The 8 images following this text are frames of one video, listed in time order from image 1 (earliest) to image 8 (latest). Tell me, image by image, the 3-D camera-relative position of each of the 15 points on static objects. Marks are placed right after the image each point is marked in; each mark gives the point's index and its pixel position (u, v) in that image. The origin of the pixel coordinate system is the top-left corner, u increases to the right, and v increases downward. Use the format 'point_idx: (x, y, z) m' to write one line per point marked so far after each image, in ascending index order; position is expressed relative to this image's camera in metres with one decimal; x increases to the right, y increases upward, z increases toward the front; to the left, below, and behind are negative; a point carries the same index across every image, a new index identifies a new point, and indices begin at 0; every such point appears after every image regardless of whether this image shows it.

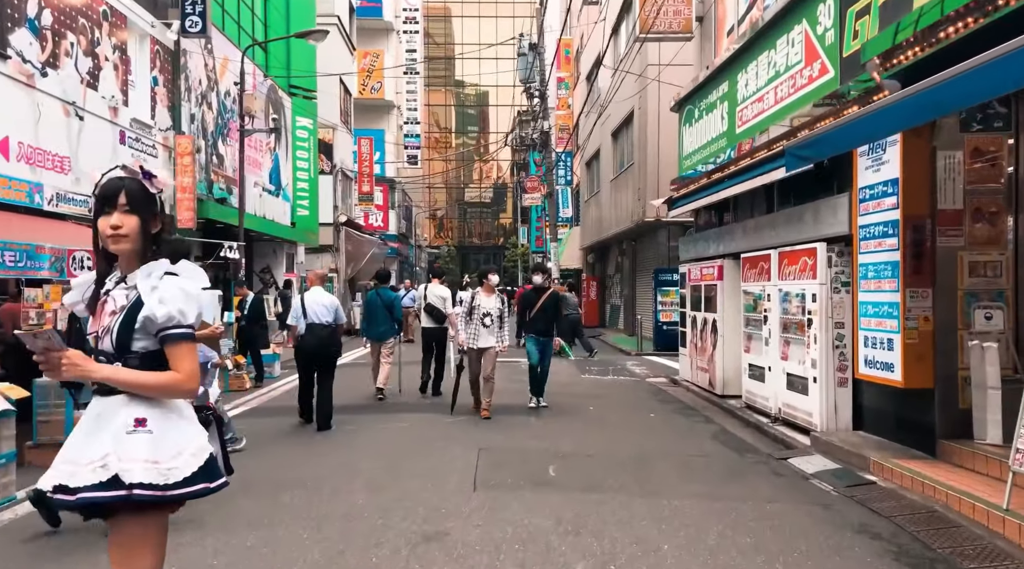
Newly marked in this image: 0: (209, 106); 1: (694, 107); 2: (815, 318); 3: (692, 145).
0: (-6.1, +3.6, +17.1) m
1: (+2.8, +2.8, +13.4) m
2: (+3.0, -0.3, +8.6) m
3: (+2.8, +2.2, +13.5) m
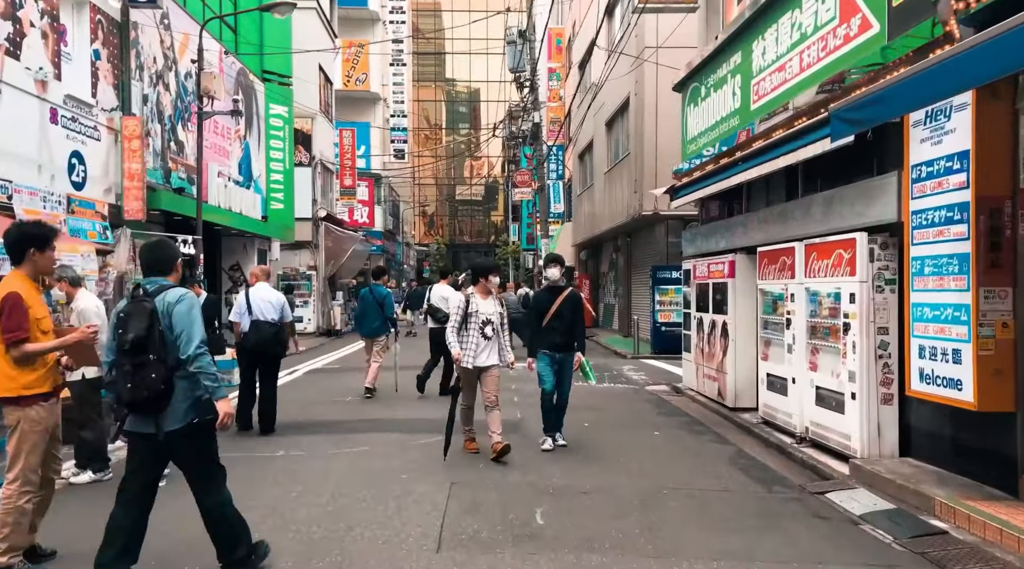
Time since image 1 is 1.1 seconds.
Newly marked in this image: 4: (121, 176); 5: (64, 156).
0: (-6.4, +3.6, +15.6) m
1: (+2.6, +2.8, +11.9) m
2: (+2.9, -0.3, +7.2) m
3: (+2.6, +2.2, +12.1) m
4: (-6.1, +1.7, +13.3) m
5: (-6.1, +1.7, +11.6) m
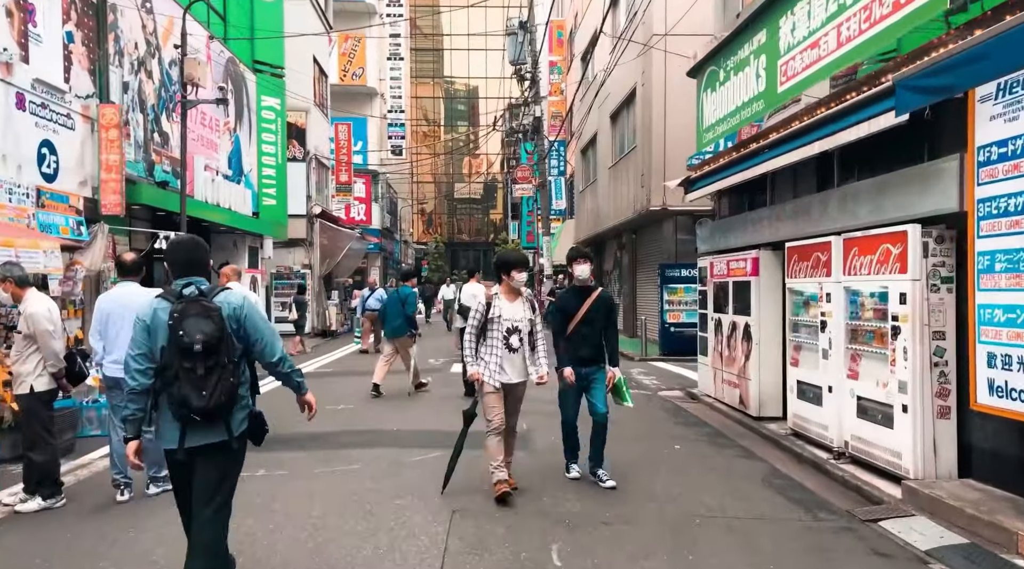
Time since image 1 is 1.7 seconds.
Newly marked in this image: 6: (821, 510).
0: (-6.3, +3.6, +14.8) m
1: (+2.7, +2.8, +11.1) m
2: (+2.9, -0.3, +6.4) m
3: (+2.7, +2.3, +11.3) m
4: (-6.1, +1.7, +12.5) m
5: (-6.1, +1.7, +10.8) m
6: (+2.2, -1.6, +6.0) m
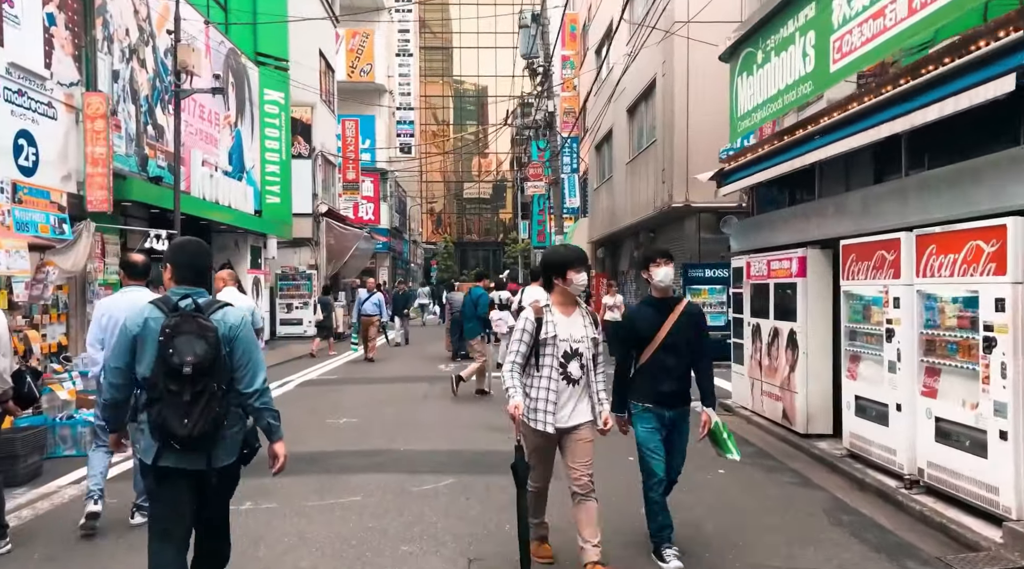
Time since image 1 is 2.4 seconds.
0: (-6.1, +3.6, +13.9) m
1: (+2.9, +2.8, +10.1) m
2: (+3.1, -0.3, +5.4) m
3: (+2.9, +2.2, +10.3) m
4: (-5.8, +1.7, +11.6) m
5: (-5.8, +1.7, +9.9) m
6: (+2.4, -1.6, +5.1) m
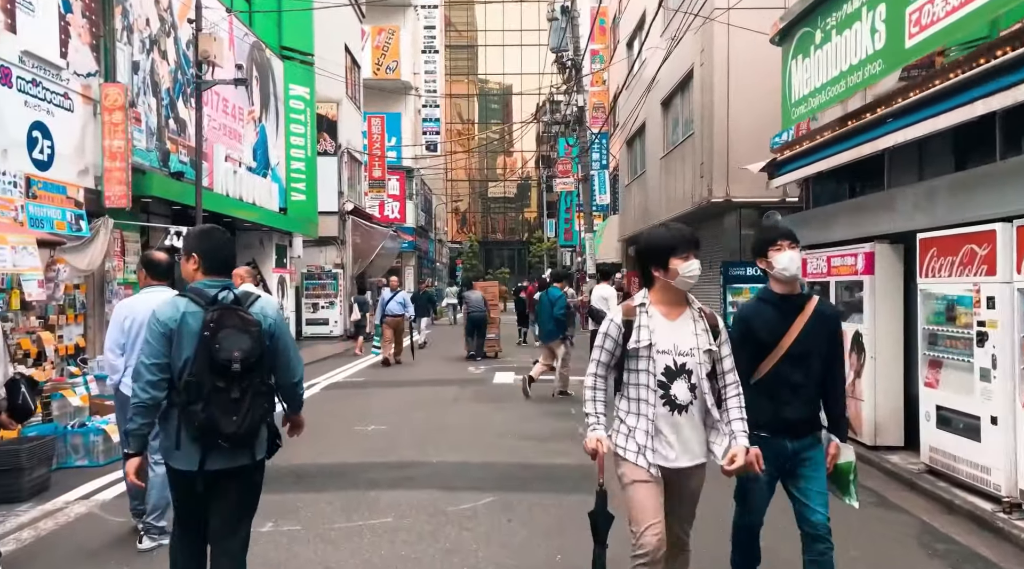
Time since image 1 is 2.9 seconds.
0: (-5.5, +3.6, +13.4) m
1: (+3.3, +2.8, +9.4) m
2: (+3.4, -0.3, +4.7) m
3: (+3.3, +2.3, +9.6) m
4: (-5.4, +1.7, +11.1) m
5: (-5.4, +1.7, +9.4) m
6: (+2.6, -1.6, +4.4) m
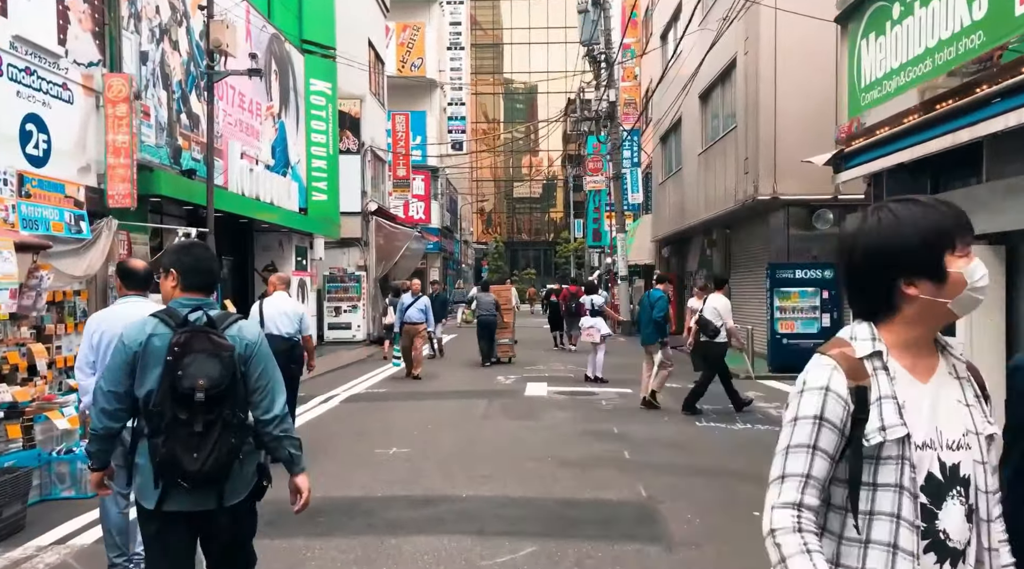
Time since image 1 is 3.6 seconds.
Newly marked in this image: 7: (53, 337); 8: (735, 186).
0: (-5.0, +3.5, +12.6) m
1: (+3.7, +2.7, +8.4) m
2: (+3.6, -0.4, +3.6) m
3: (+3.7, +2.2, +8.6) m
4: (-5.0, +1.6, +10.3) m
5: (-5.0, +1.7, +8.6) m
6: (+2.9, -1.7, +3.3) m
7: (-4.9, -0.6, +9.1) m
8: (+4.5, +2.0, +17.3) m
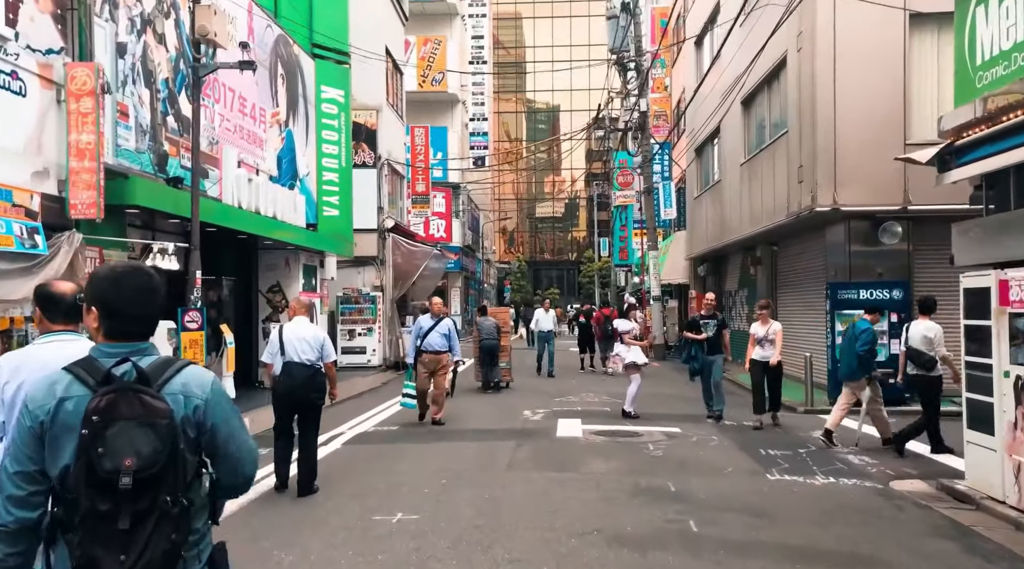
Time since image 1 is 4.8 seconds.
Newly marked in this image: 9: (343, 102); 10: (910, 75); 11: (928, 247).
0: (-4.7, +3.2, +11.2) m
1: (+3.9, +2.6, +6.7) m
2: (+3.8, -0.5, +1.9) m
3: (+4.0, +2.0, +6.9) m
4: (-4.6, +1.4, +8.8) m
5: (-4.8, +1.4, +7.2) m
6: (+3.0, -1.7, +1.6) m
7: (-4.6, -0.8, +7.5) m
8: (+5.0, +1.6, +15.6) m
9: (-3.8, +4.1, +19.2) m
10: (+6.6, +3.5, +14.1) m
11: (+7.1, +0.6, +14.5) m
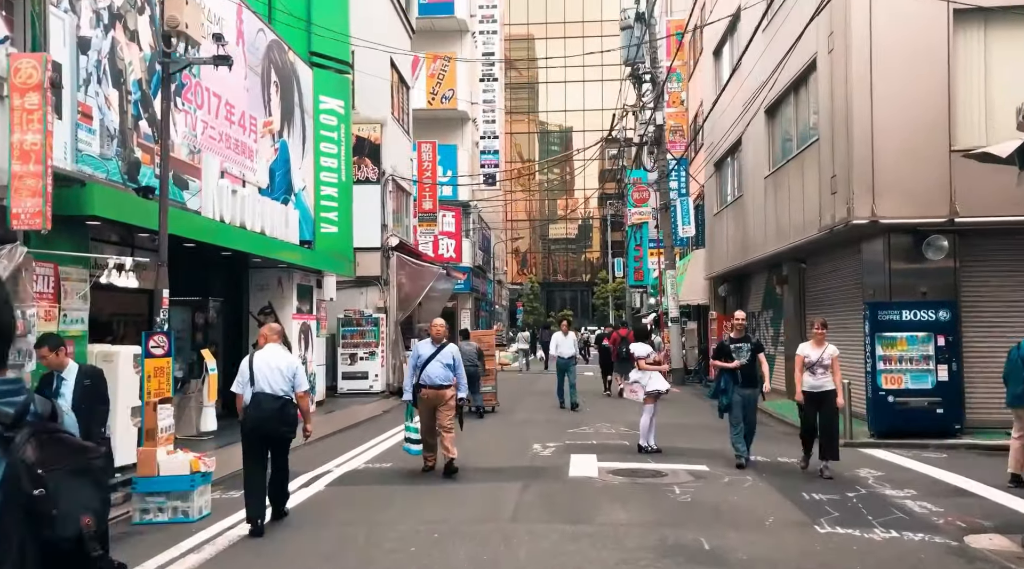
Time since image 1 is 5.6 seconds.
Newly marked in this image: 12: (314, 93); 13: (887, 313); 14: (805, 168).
0: (-4.6, +3.0, +10.2) m
1: (+3.9, +2.4, +5.5) m
2: (+3.7, -0.4, +0.6) m
3: (+4.0, +1.9, +5.7) m
4: (-4.6, +1.2, +7.8) m
5: (-4.8, +1.3, +6.1) m
6: (+2.9, -1.7, +0.3) m
7: (-4.6, -0.9, +6.4) m
8: (+5.1, +1.2, +14.4) m
9: (-3.6, +3.6, +18.2) m
10: (+6.7, +3.2, +12.9) m
11: (+7.2, +0.3, +13.2) m
12: (-4.1, +3.9, +17.6) m
13: (+5.3, -0.4, +12.0) m
14: (+5.2, +2.1, +15.4) m
